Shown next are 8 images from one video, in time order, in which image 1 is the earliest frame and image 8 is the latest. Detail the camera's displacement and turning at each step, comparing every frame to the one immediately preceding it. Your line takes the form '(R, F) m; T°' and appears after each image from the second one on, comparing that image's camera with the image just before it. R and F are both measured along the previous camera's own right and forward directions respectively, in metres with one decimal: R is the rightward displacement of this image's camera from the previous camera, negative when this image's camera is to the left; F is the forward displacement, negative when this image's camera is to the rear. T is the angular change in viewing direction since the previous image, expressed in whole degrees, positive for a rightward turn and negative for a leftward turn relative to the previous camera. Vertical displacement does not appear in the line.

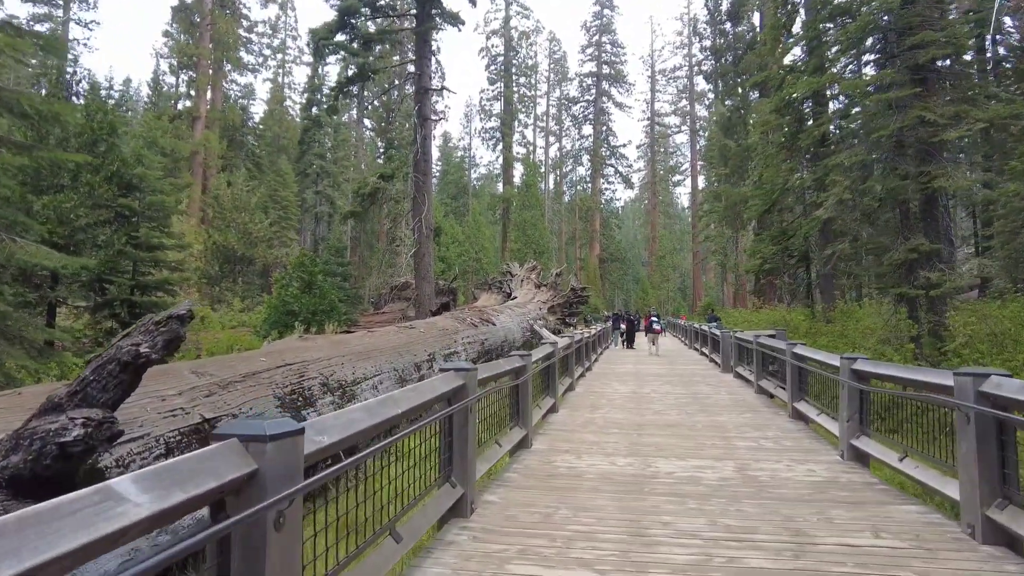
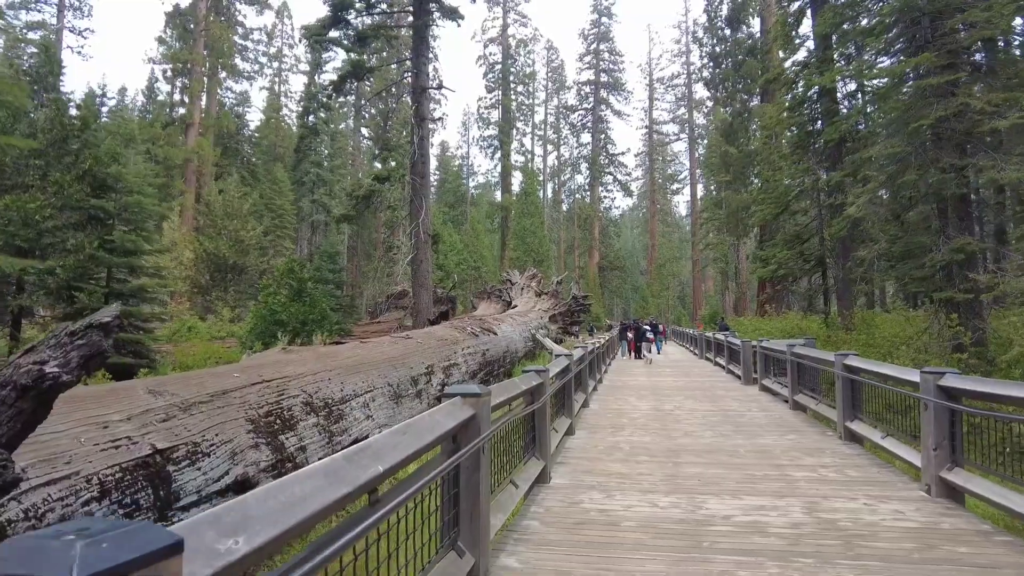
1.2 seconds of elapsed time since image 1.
(-0.1, +0.7) m; 0°
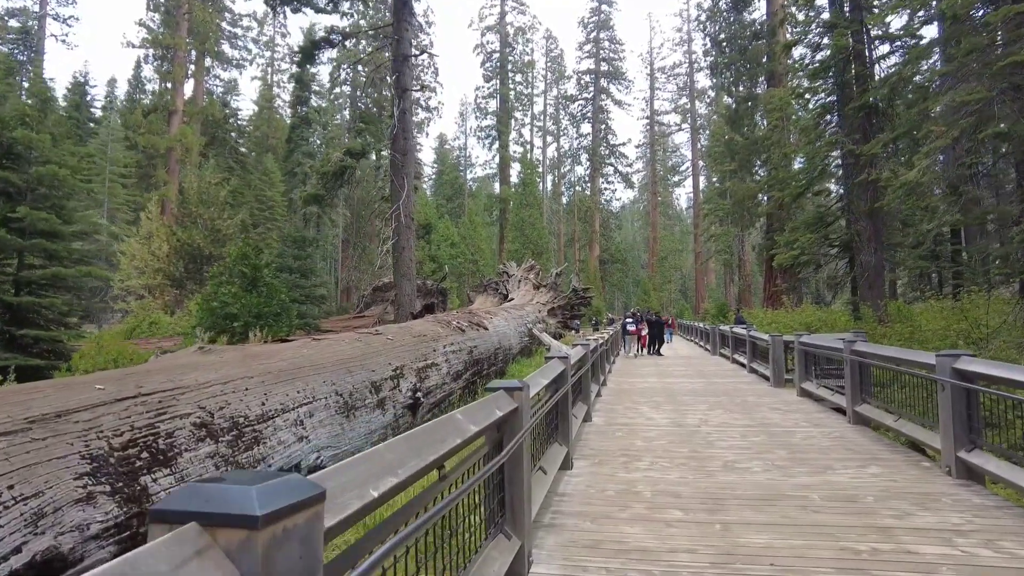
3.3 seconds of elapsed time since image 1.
(+0.2, +1.5) m; 0°
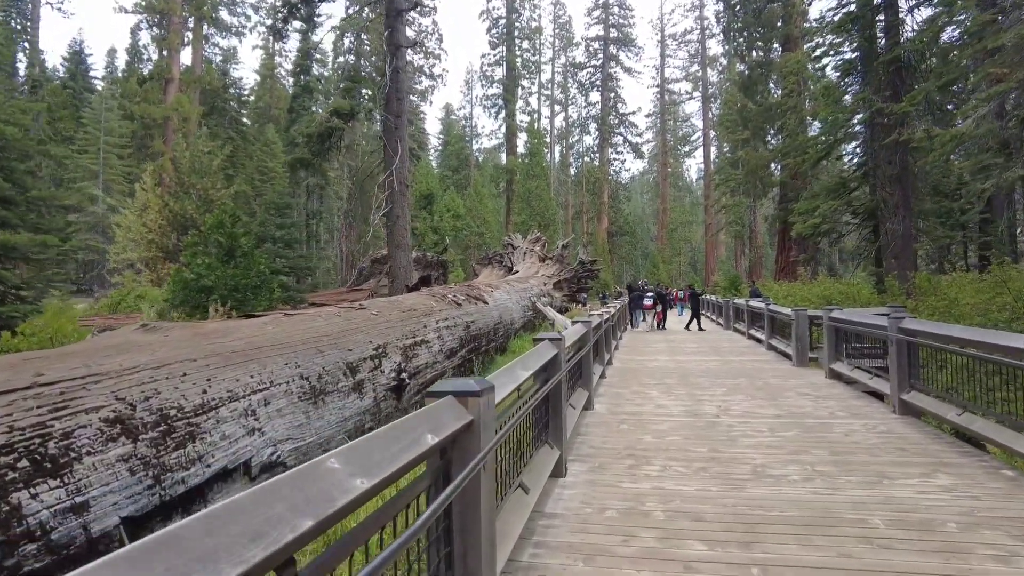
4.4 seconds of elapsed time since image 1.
(+0.1, +0.8) m; -1°
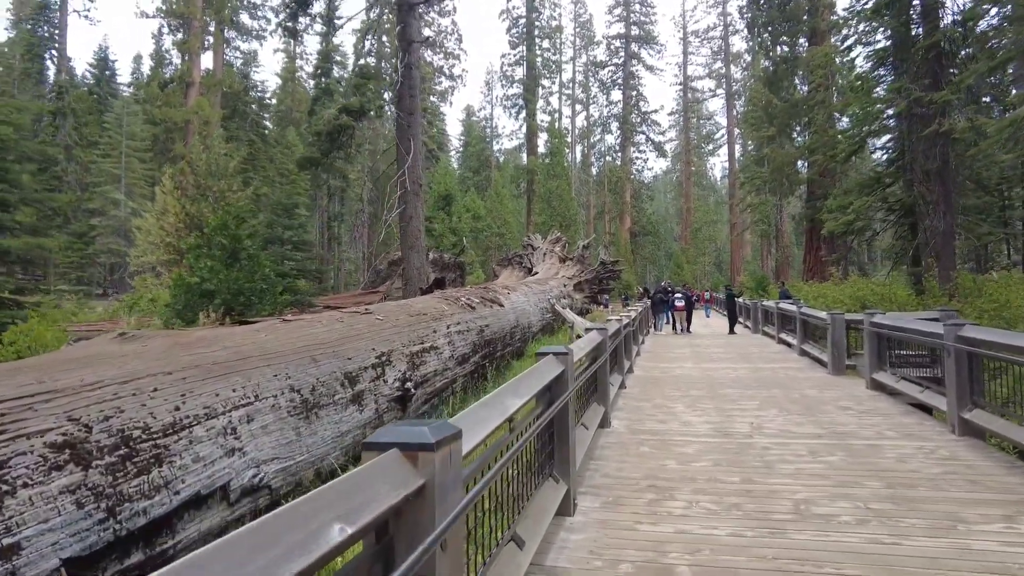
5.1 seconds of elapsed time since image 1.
(+0.1, +0.4) m; -2°
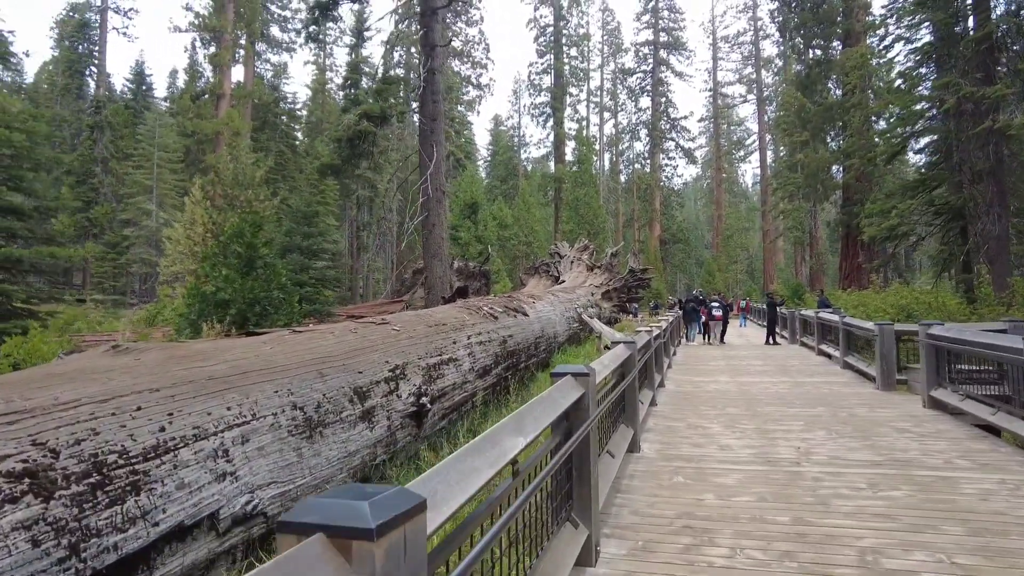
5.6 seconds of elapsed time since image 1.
(+0.1, +0.4) m; -2°
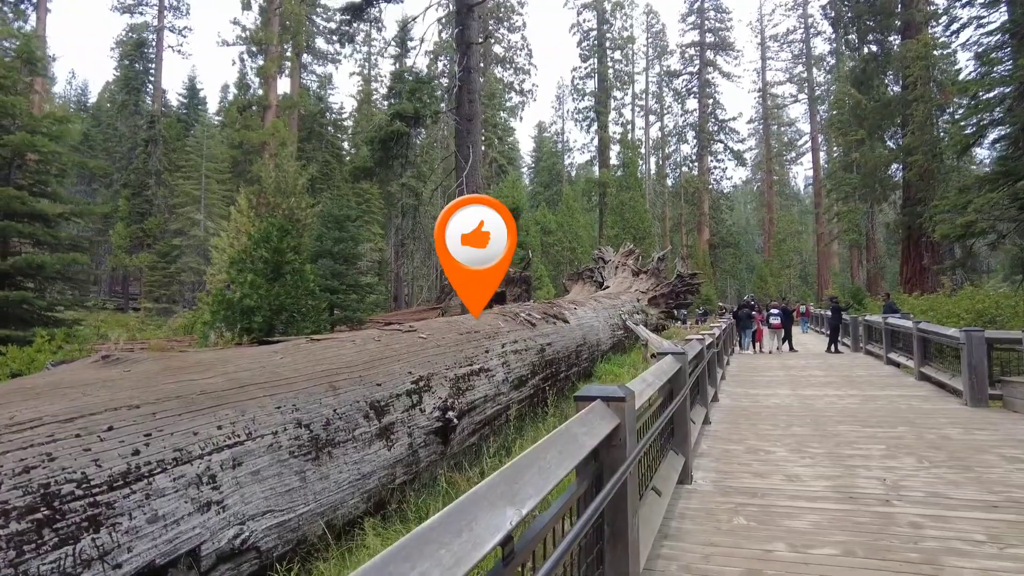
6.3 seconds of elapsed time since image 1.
(+0.1, +0.5) m; -4°
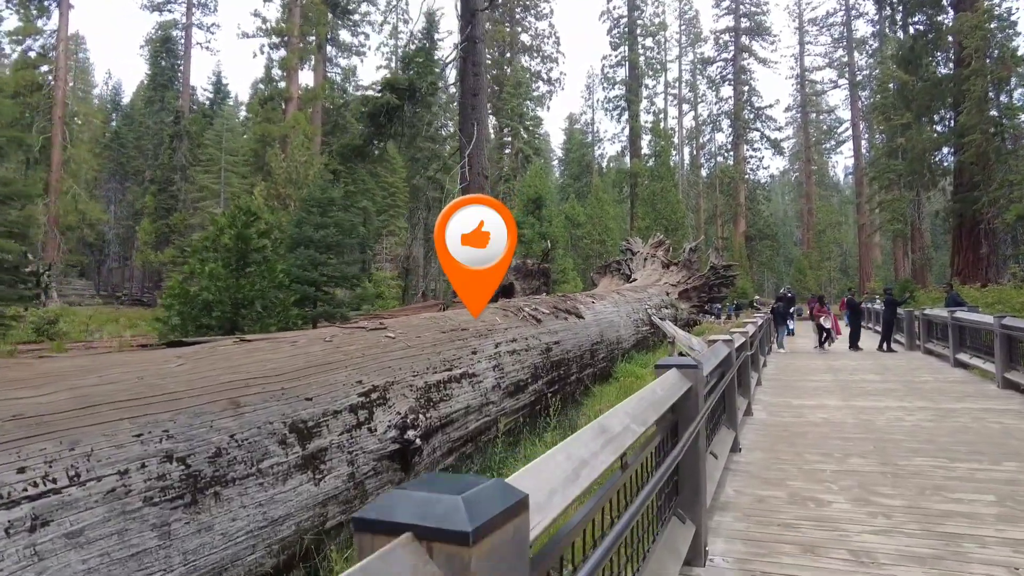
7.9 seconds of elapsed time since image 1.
(+0.4, +1.1) m; -3°
